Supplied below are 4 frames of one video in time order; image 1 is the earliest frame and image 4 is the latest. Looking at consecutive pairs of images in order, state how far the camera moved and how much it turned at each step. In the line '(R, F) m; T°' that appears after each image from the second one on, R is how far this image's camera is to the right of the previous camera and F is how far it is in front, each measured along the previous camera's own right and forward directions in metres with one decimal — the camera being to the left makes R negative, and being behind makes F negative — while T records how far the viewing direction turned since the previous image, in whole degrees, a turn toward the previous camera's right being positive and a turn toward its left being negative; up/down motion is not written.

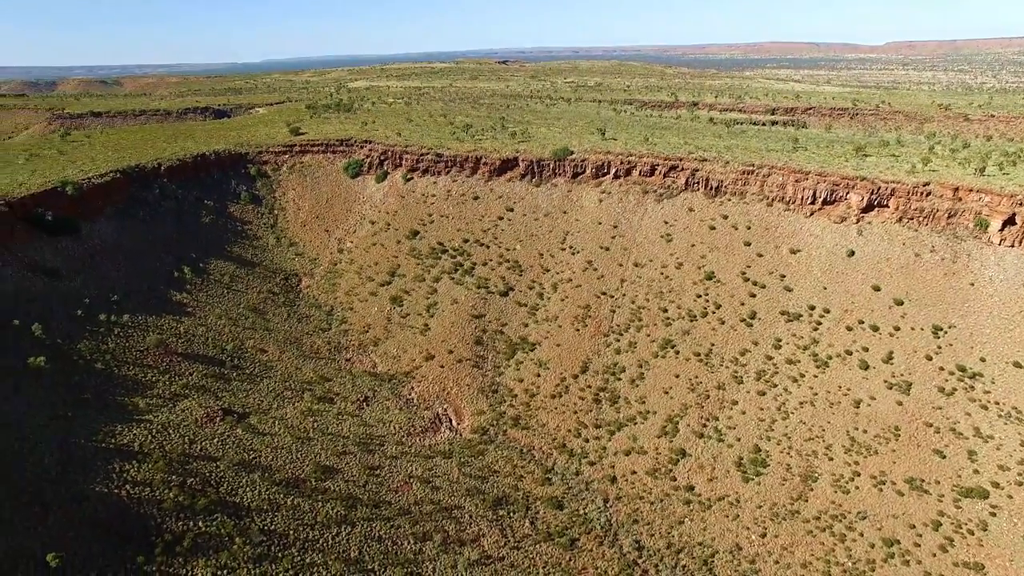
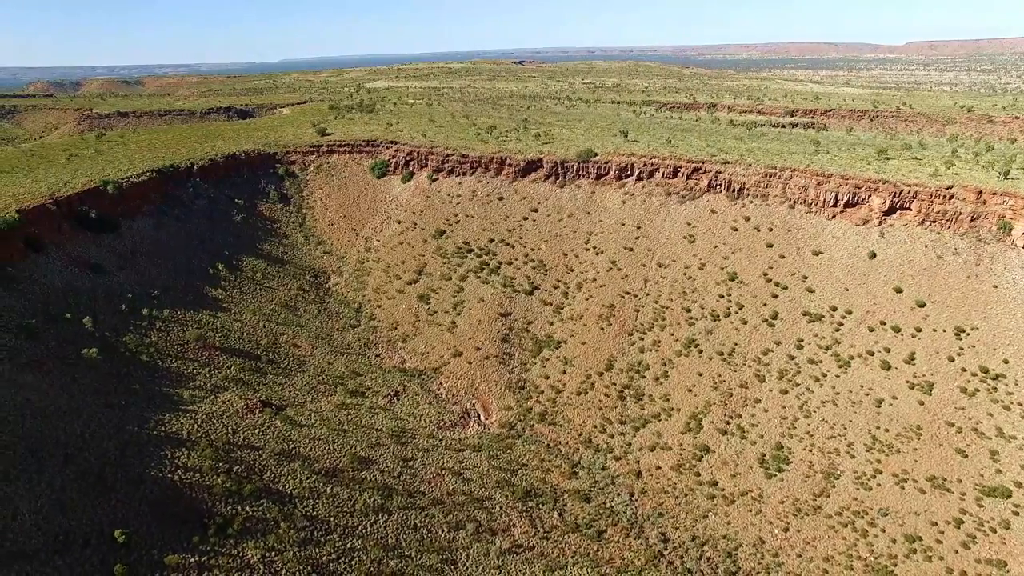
(-0.7, -0.8) m; -1°
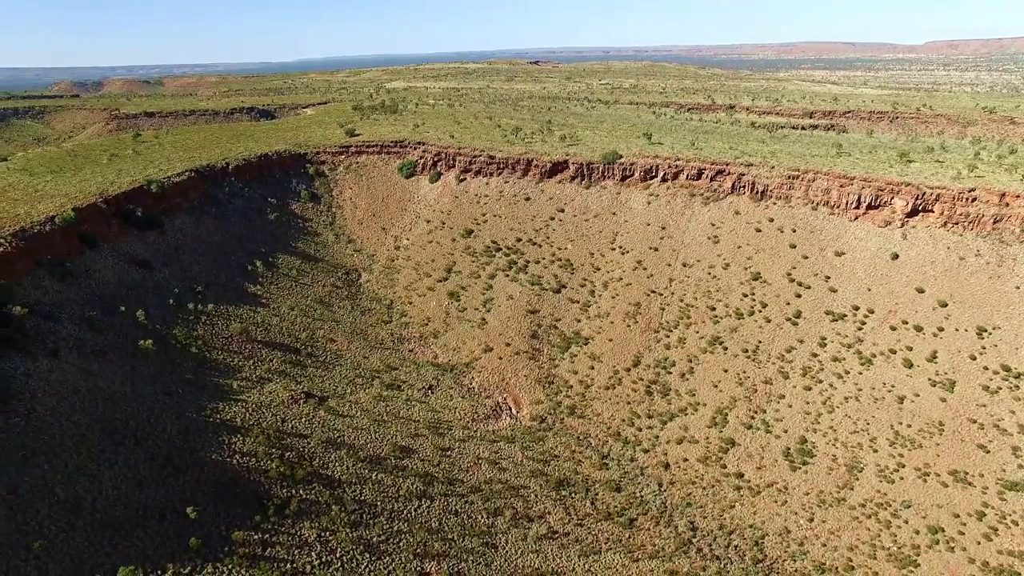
(-1.0, -1.0) m; -1°
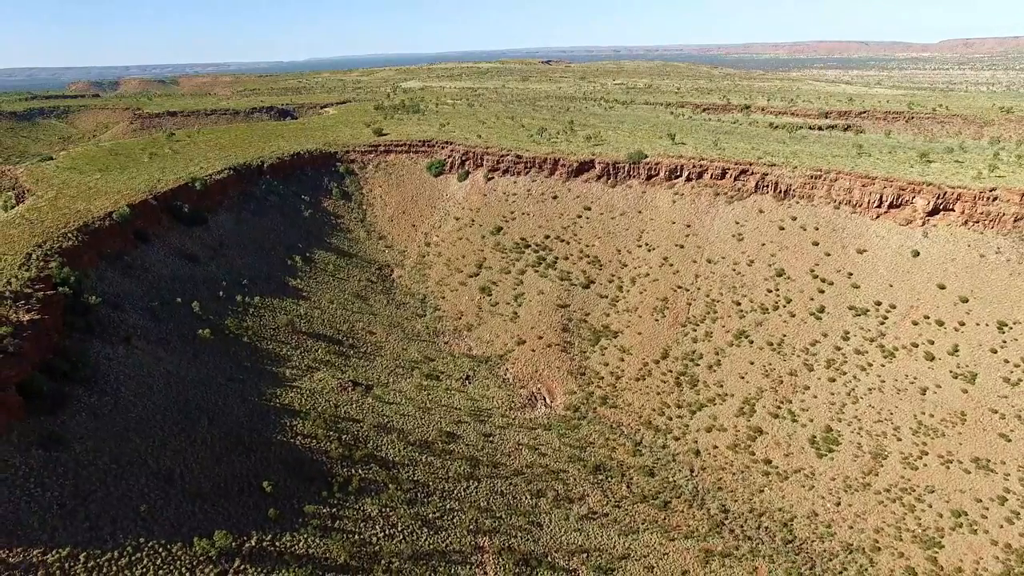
(-1.5, -1.3) m; -1°
